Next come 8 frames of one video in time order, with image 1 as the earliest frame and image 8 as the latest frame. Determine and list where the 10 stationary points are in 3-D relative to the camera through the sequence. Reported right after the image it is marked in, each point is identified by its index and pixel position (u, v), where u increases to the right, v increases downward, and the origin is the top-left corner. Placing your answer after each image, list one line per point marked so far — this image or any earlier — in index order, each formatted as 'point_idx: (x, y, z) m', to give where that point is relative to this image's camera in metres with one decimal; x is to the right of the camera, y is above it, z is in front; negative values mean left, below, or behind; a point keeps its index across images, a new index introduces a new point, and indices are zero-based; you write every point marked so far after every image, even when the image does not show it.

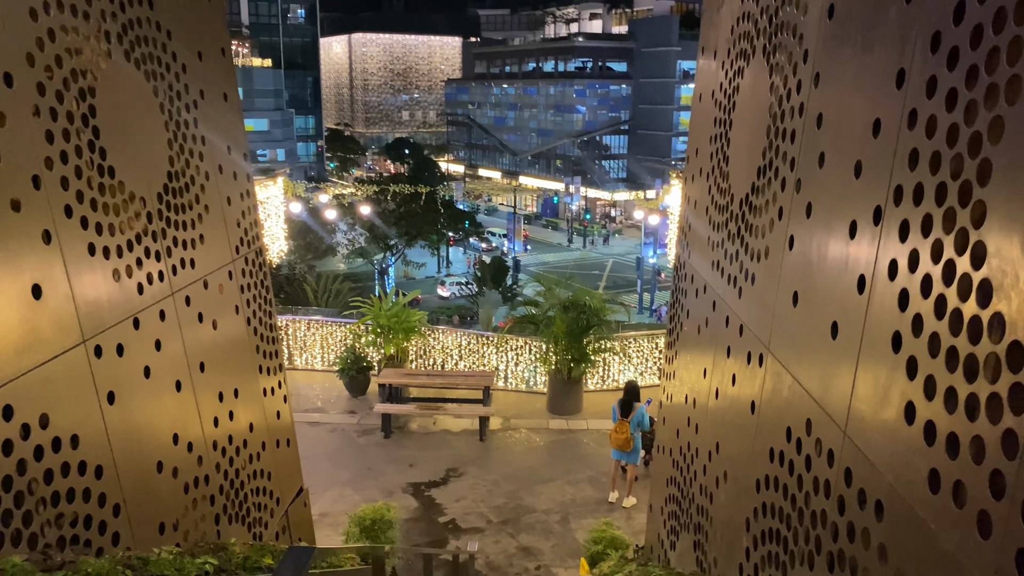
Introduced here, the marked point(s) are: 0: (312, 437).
0: (-2.1, -1.6, +8.5) m
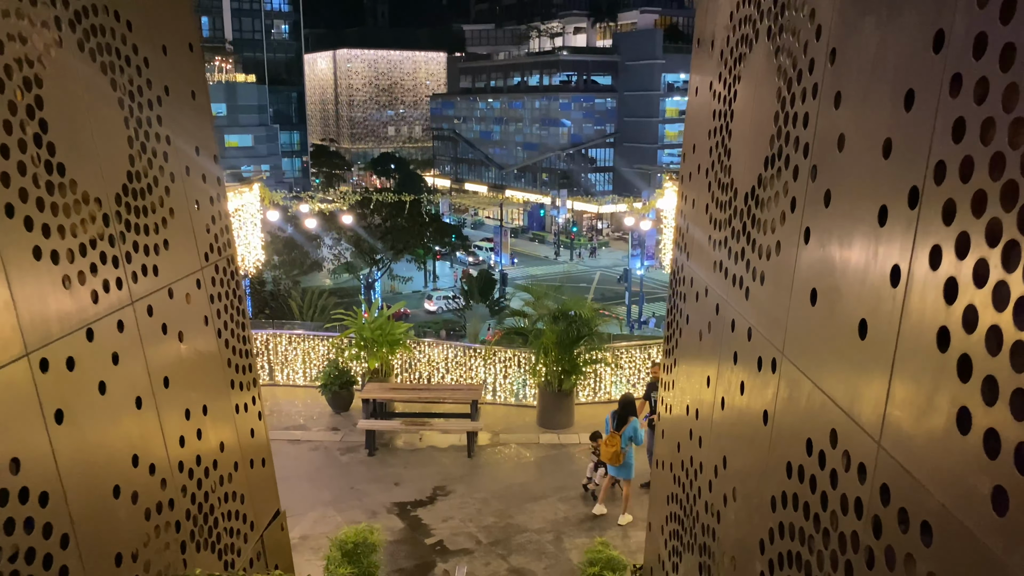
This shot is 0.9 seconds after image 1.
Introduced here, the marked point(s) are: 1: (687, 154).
0: (-2.2, -1.7, +8.2) m
1: (+1.0, +0.7, +4.5) m
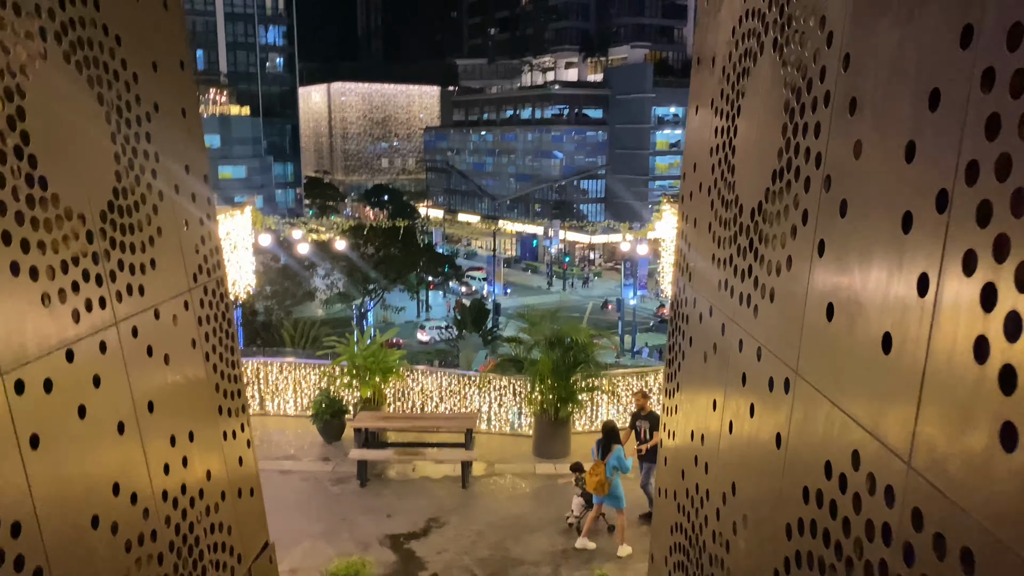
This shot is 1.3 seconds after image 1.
0: (-2.2, -1.9, +8.0) m
1: (+0.9, +0.6, +4.4) m
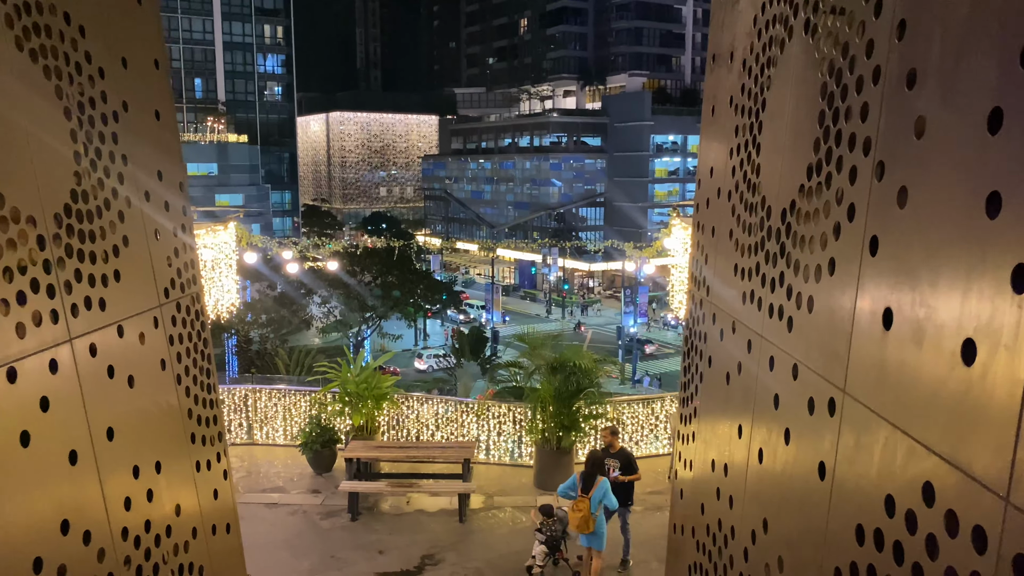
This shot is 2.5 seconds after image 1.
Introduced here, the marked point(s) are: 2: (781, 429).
0: (-2.3, -2.1, +7.5) m
1: (+0.9, +0.5, +4.1) m
2: (+0.9, -0.5, +2.7) m
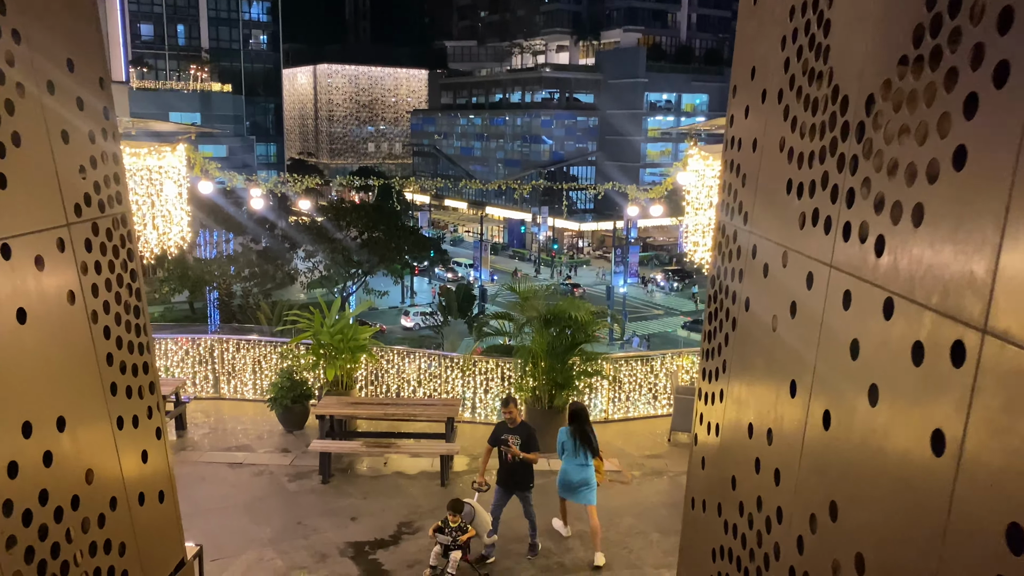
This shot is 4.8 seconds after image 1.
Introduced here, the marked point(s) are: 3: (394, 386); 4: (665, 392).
0: (-2.4, -1.6, +6.9) m
1: (+0.9, +0.8, +3.3) m
2: (+0.9, -0.2, +2.0) m
3: (-1.4, -1.1, +9.4) m
4: (+1.8, -1.2, +9.6) m
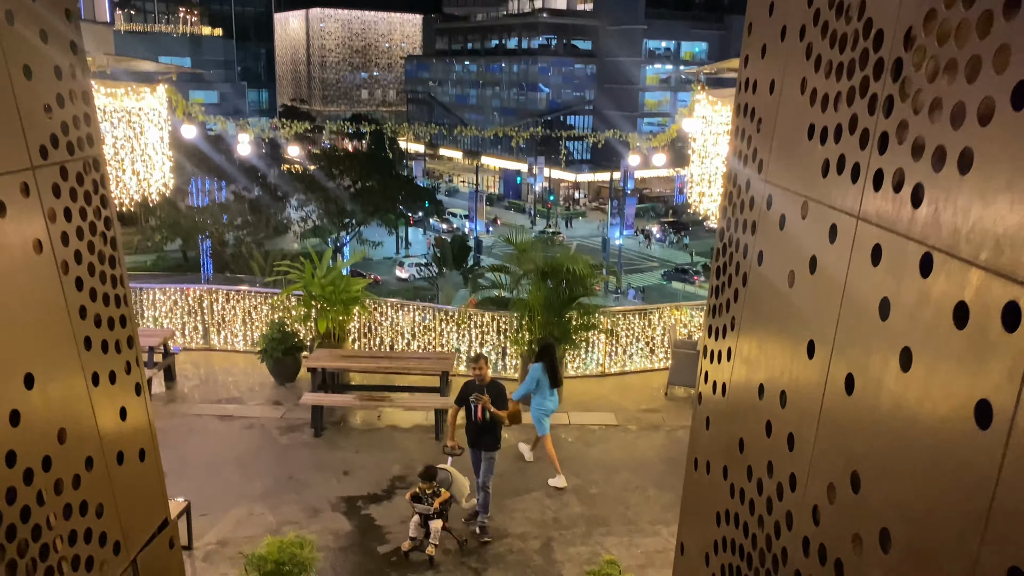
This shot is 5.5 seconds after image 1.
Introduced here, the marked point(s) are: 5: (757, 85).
0: (-2.4, -1.2, +6.8) m
1: (+0.9, +1.0, +3.1) m
2: (+0.9, -0.1, +1.8) m
3: (-1.4, -0.6, +9.3) m
4: (+1.7, -0.7, +9.5) m
5: (+0.9, +0.8, +3.1) m
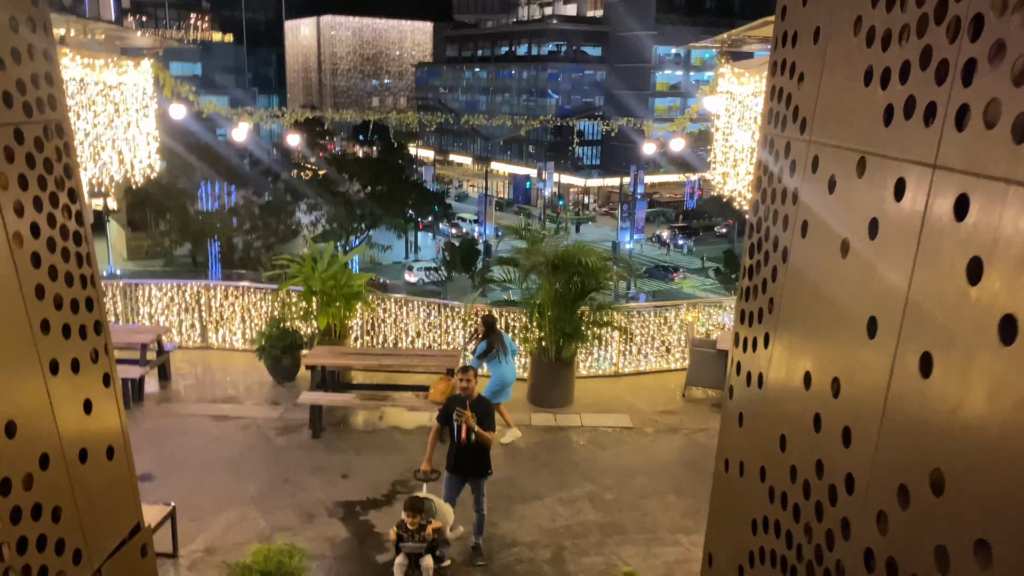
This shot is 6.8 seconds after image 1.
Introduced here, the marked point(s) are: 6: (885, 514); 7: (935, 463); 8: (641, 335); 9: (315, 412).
0: (-2.3, -1.2, +6.5) m
1: (+0.9, +1.1, +2.8) m
2: (+0.9, -0.1, +1.5) m
3: (-1.3, -0.5, +9.0) m
4: (+1.8, -0.6, +9.1) m
5: (+0.9, +0.8, +2.7) m
6: (+0.8, -0.5, +1.8) m
7: (+0.8, -0.4, +1.6) m
8: (+1.4, -0.5, +8.9) m
9: (-1.5, -1.0, +6.5) m
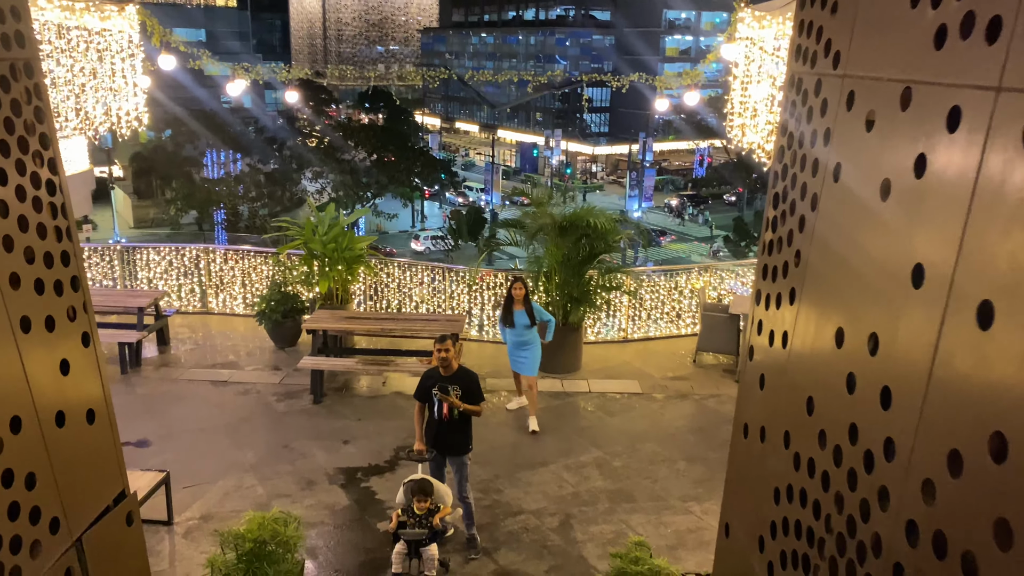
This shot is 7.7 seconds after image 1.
0: (-2.3, -0.9, +6.3) m
1: (+1.0, +1.2, +2.5) m
2: (+0.9, 0.0, +1.3) m
3: (-1.2, -0.2, +8.8) m
4: (+1.9, -0.2, +8.9) m
5: (+1.0, +1.0, +2.5) m
6: (+0.8, -0.4, +1.6) m
7: (+0.9, -0.2, +1.4) m
8: (+1.5, -0.1, +8.7) m
9: (-1.5, -0.7, +6.3) m
